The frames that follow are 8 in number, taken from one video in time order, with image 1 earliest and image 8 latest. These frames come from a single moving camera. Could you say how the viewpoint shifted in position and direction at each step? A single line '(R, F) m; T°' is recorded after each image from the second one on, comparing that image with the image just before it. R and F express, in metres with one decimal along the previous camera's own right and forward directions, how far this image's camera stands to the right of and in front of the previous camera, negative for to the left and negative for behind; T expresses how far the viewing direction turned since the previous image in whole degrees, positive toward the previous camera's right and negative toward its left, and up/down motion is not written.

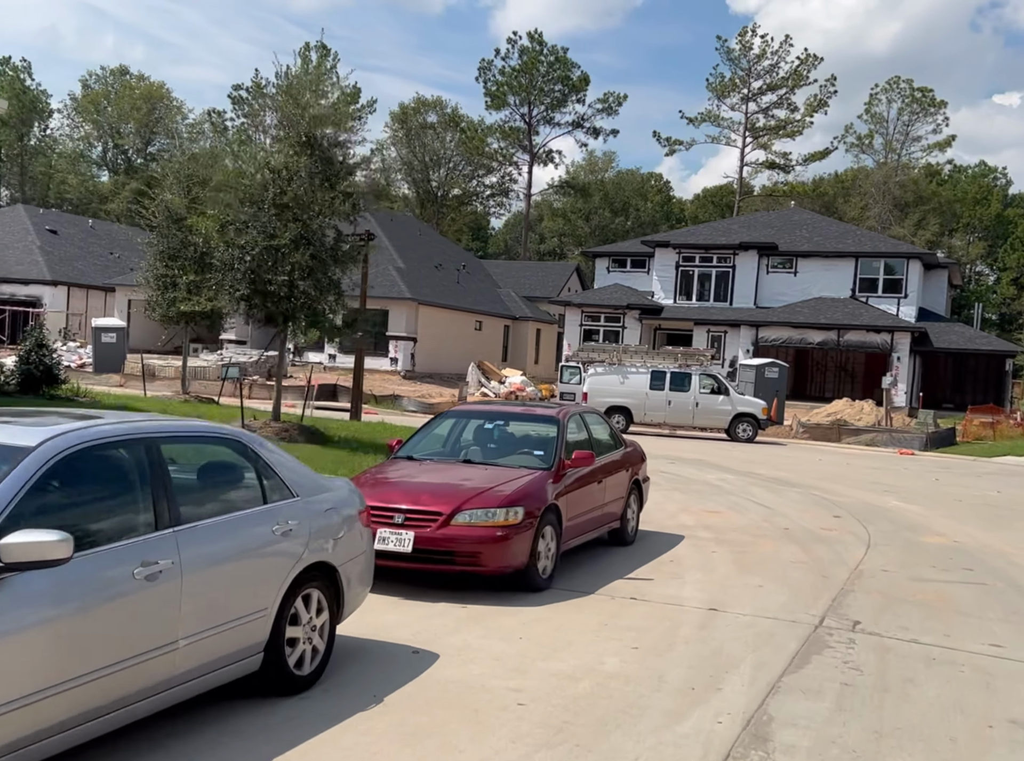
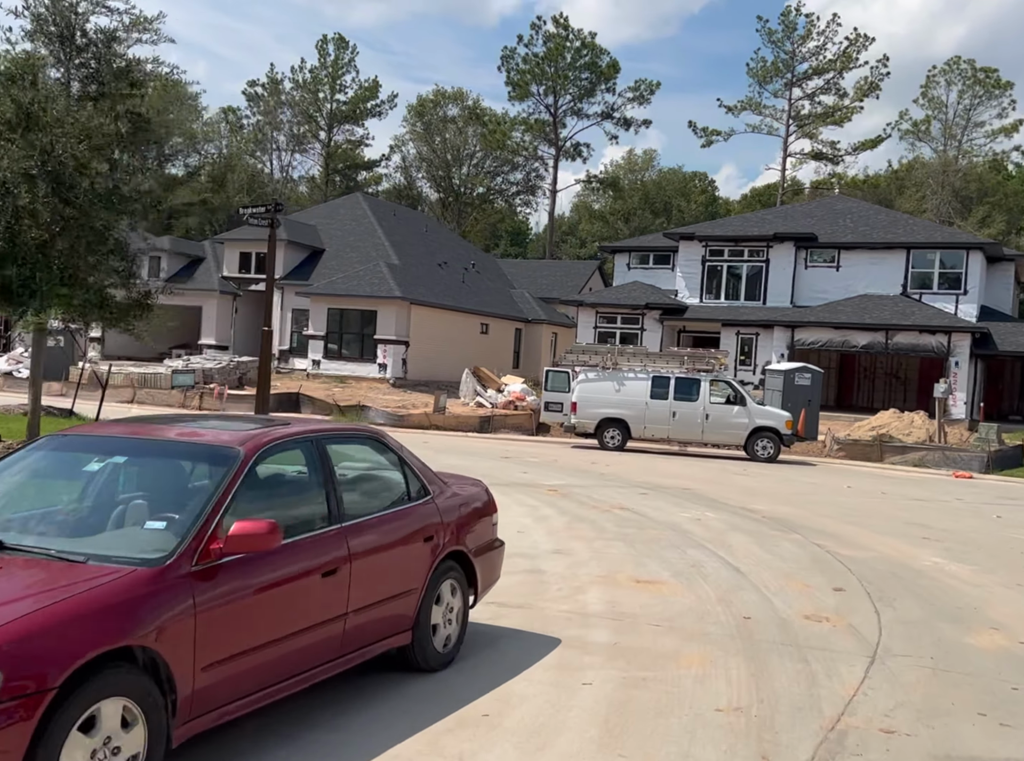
(+2.0, +5.0) m; -3°
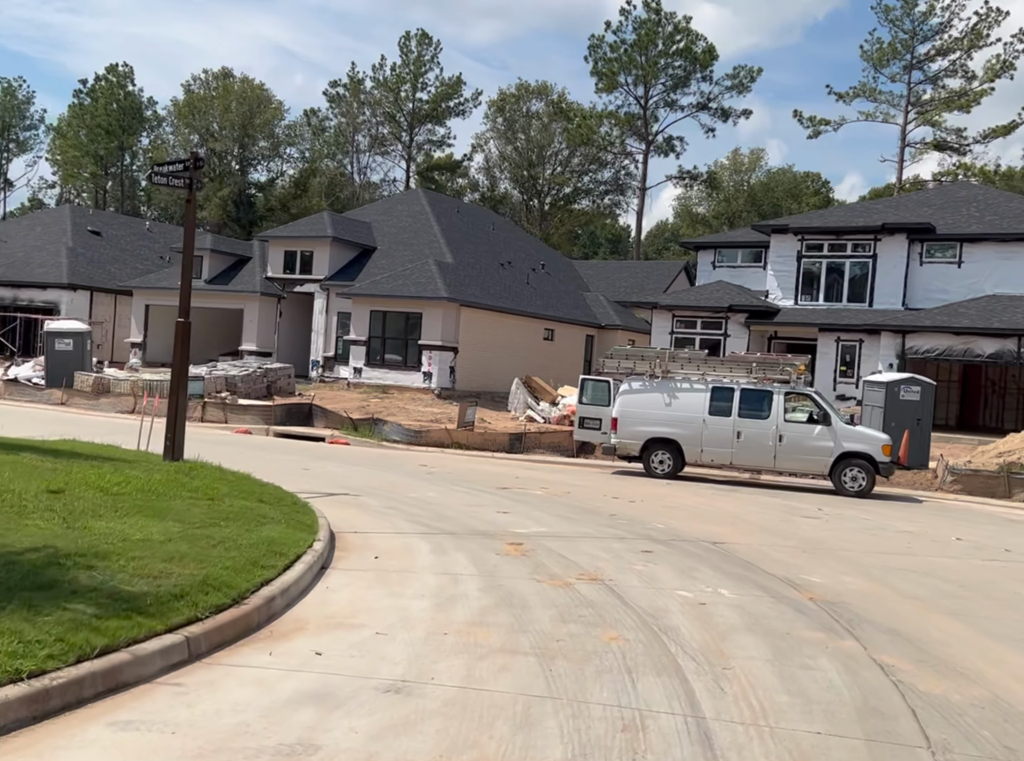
(+1.8, +5.0) m; -6°
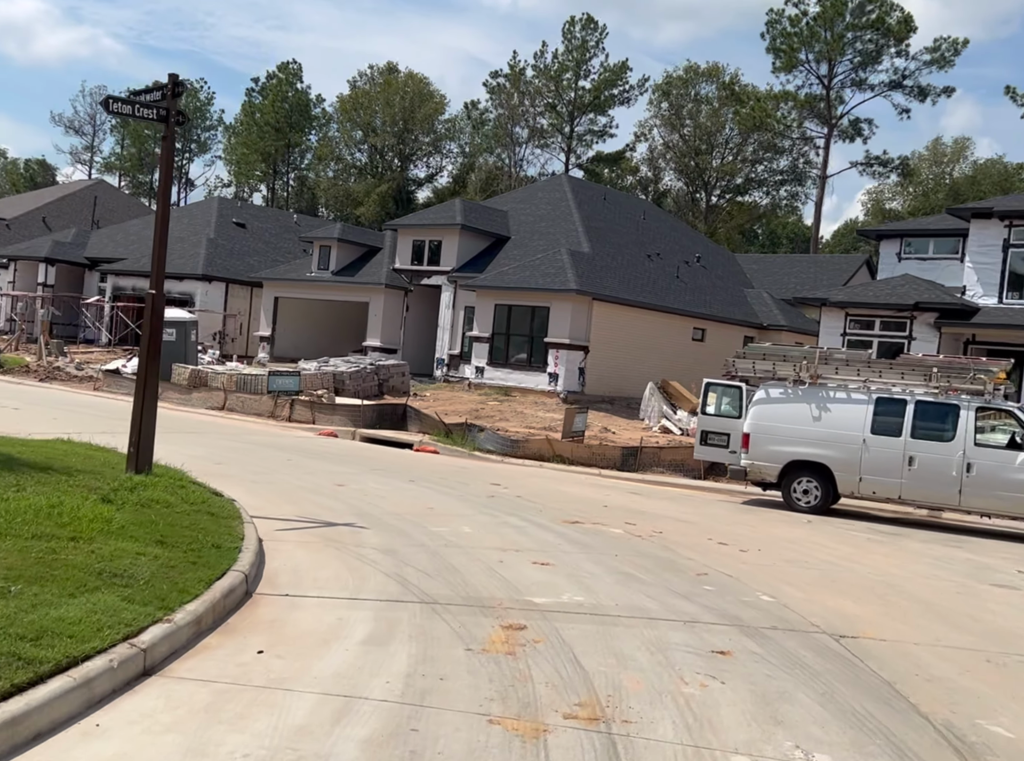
(+1.2, +4.3) m; -10°
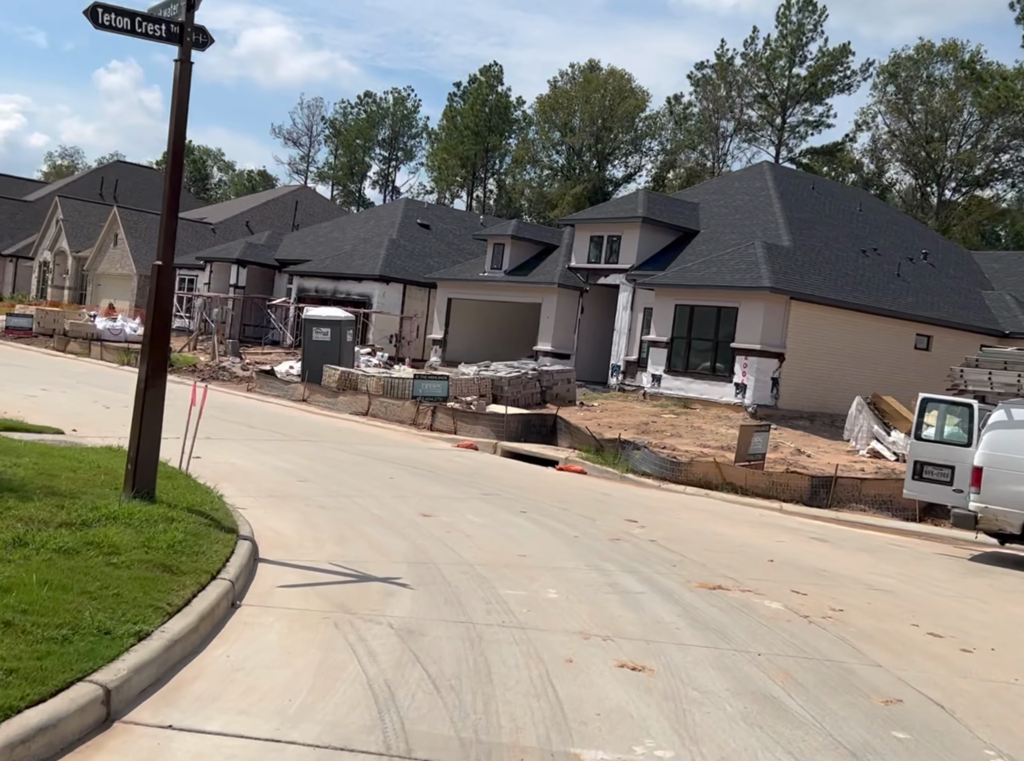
(+0.8, +3.6) m; -11°
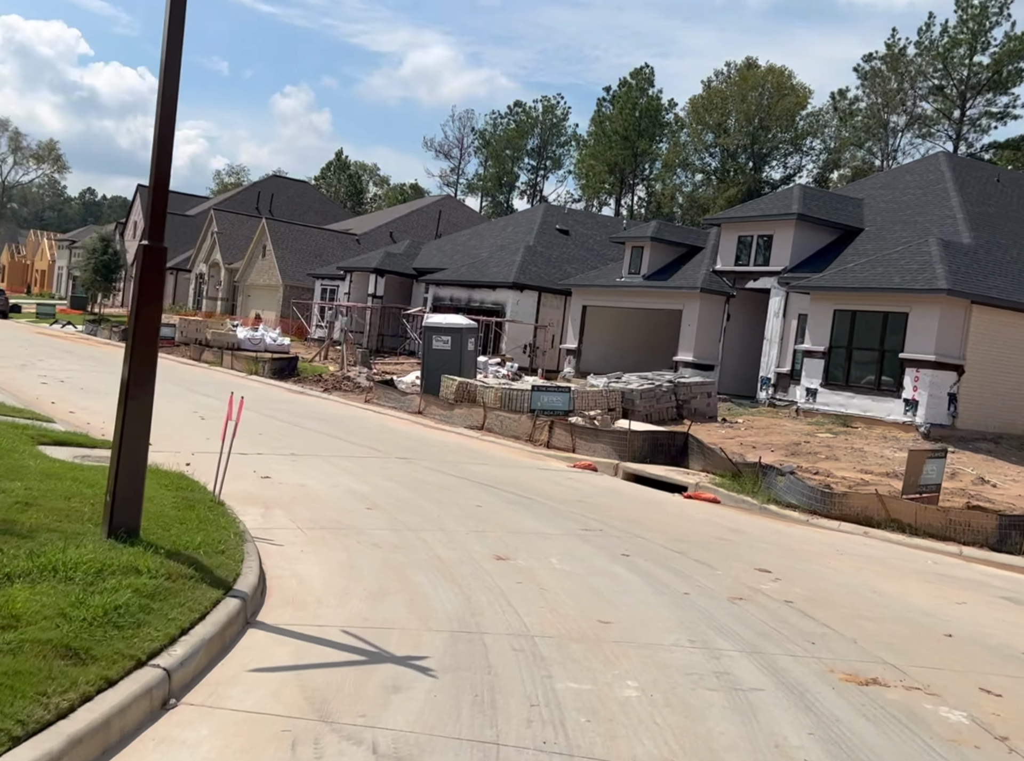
(+0.5, +2.4) m; -8°
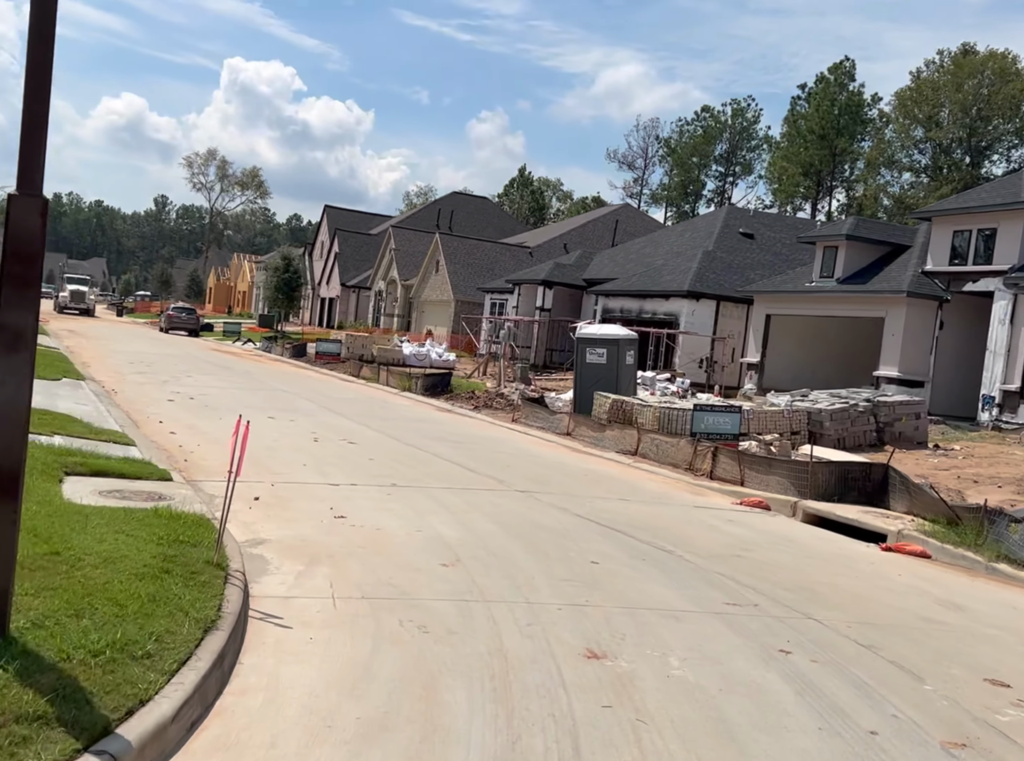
(+0.6, +3.0) m; -10°
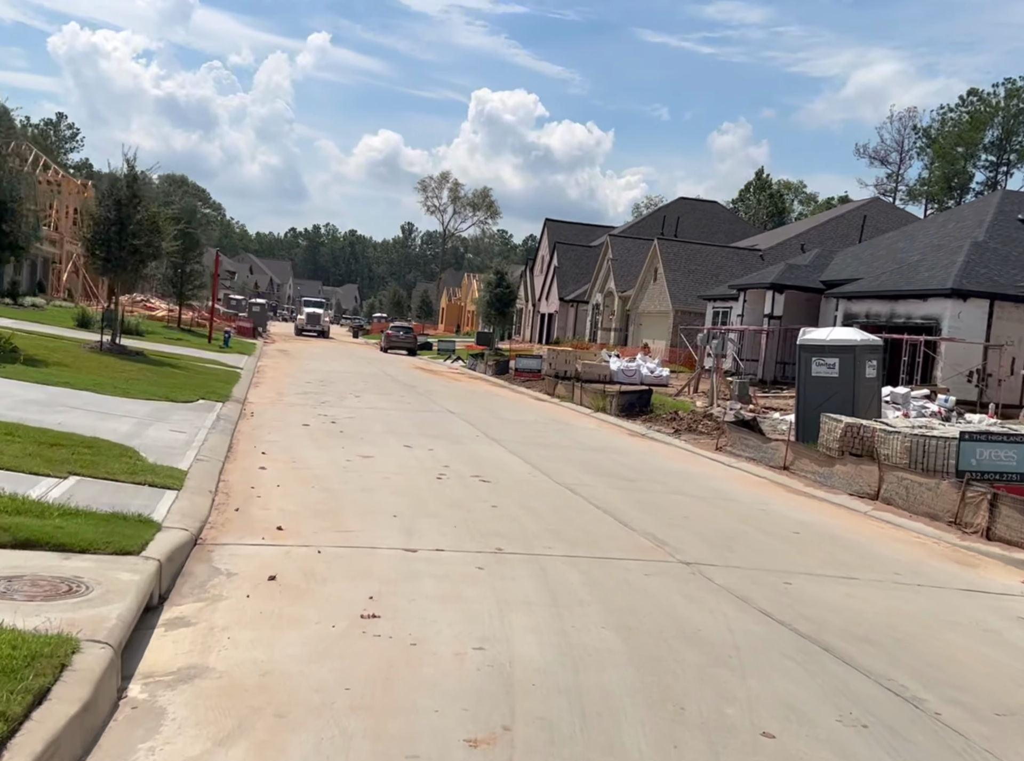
(+0.7, +4.2) m; -13°
